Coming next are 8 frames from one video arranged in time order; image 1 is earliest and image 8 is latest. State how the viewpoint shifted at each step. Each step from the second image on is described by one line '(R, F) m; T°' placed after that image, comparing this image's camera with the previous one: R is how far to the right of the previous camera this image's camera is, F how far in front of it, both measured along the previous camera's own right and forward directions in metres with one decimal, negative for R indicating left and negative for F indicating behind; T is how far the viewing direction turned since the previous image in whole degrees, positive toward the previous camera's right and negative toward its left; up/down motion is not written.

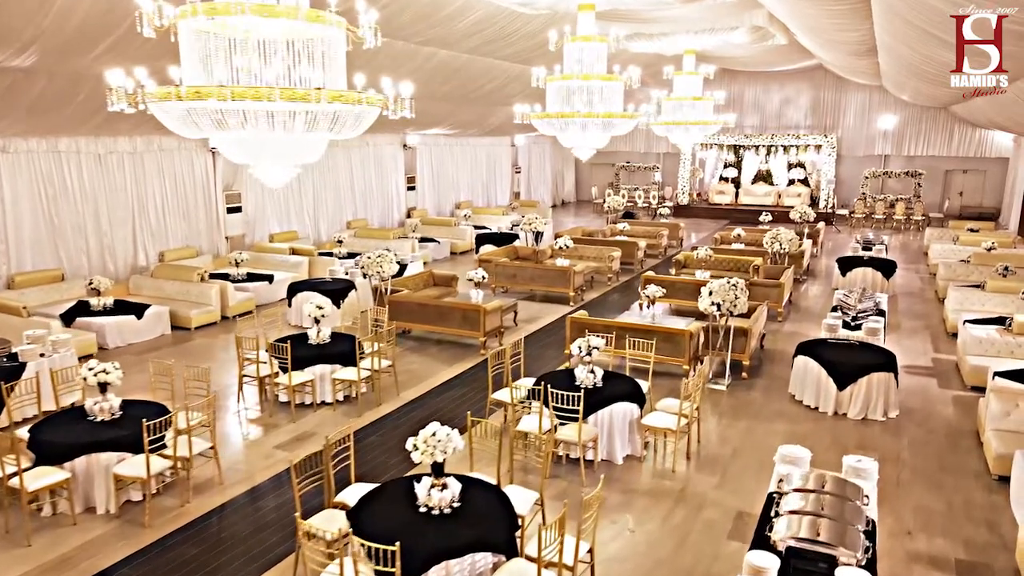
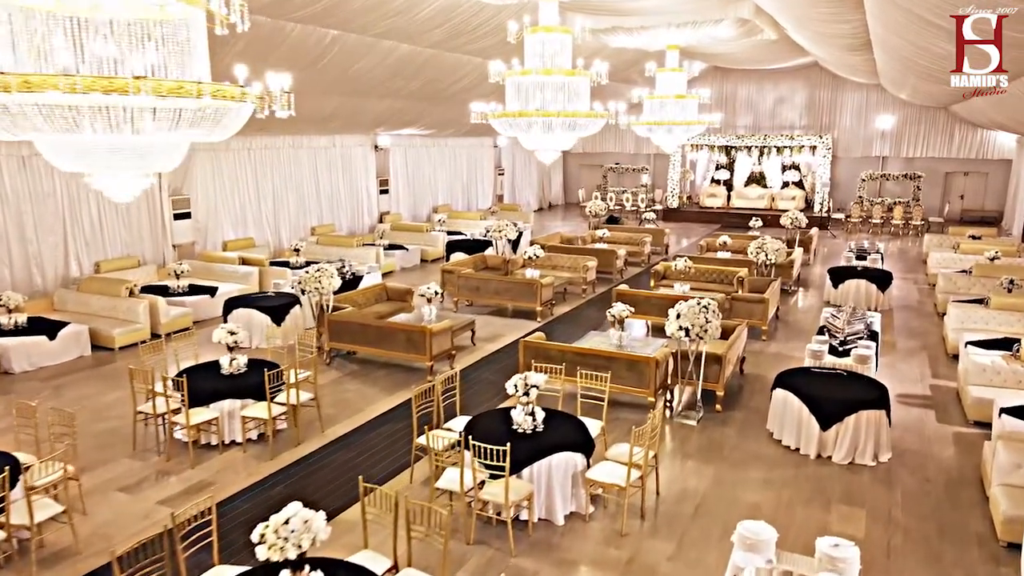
(+0.6, +1.0) m; 0°
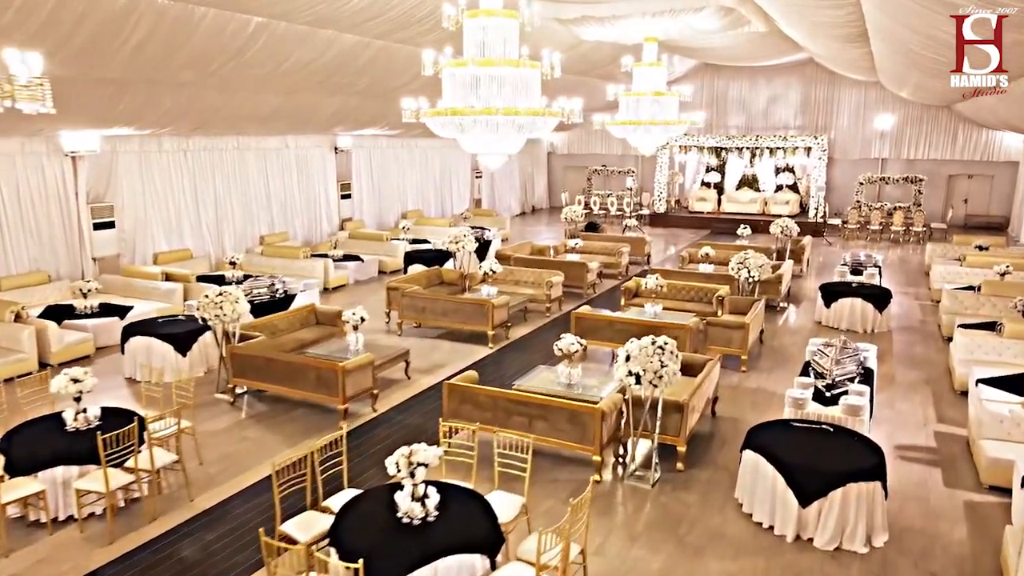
(+0.7, +1.3) m; 0°
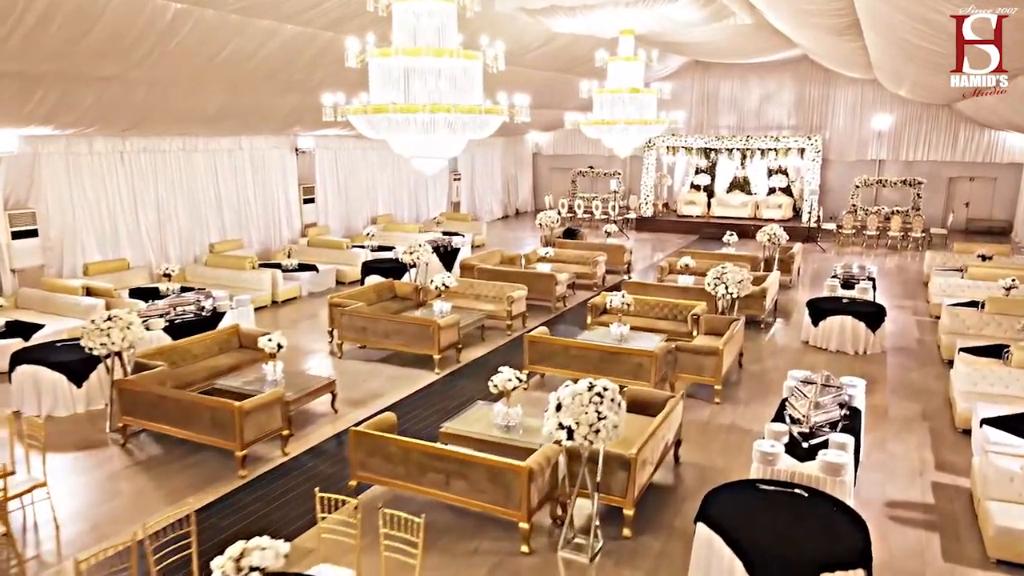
(+0.6, +1.0) m; 0°
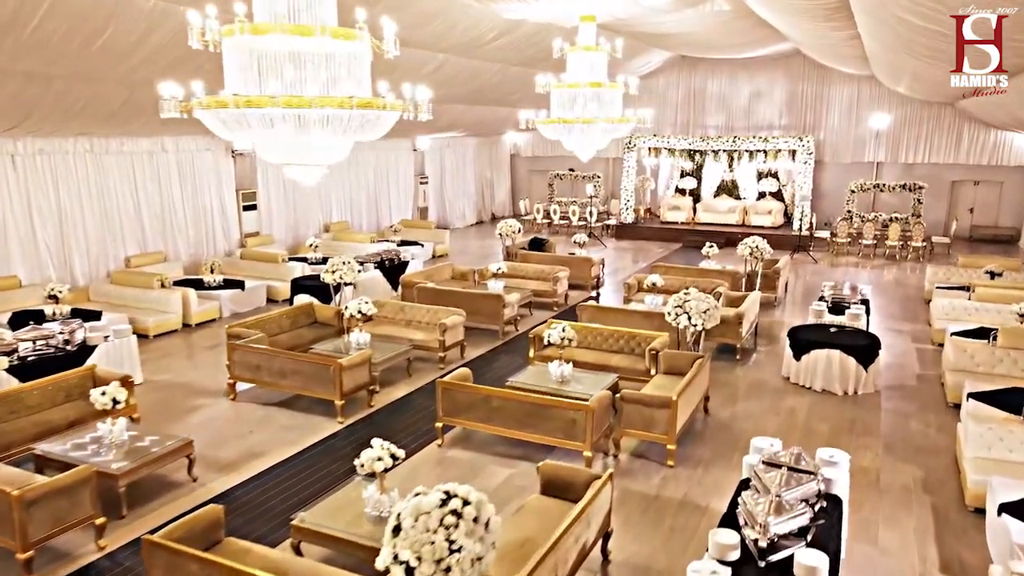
(+0.8, +1.5) m; 0°
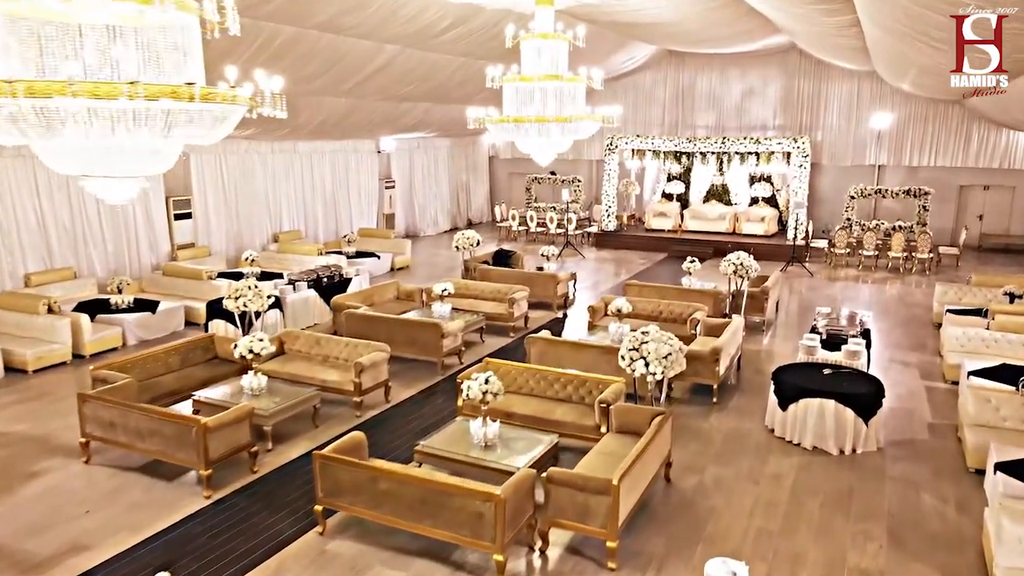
(+0.7, +1.5) m; 0°
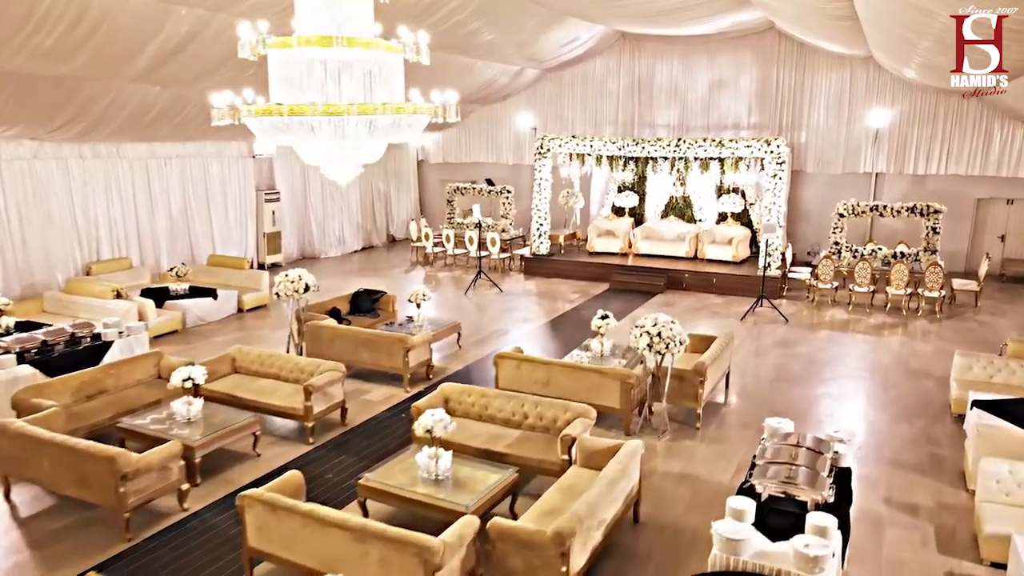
(+1.9, +3.7) m; 0°
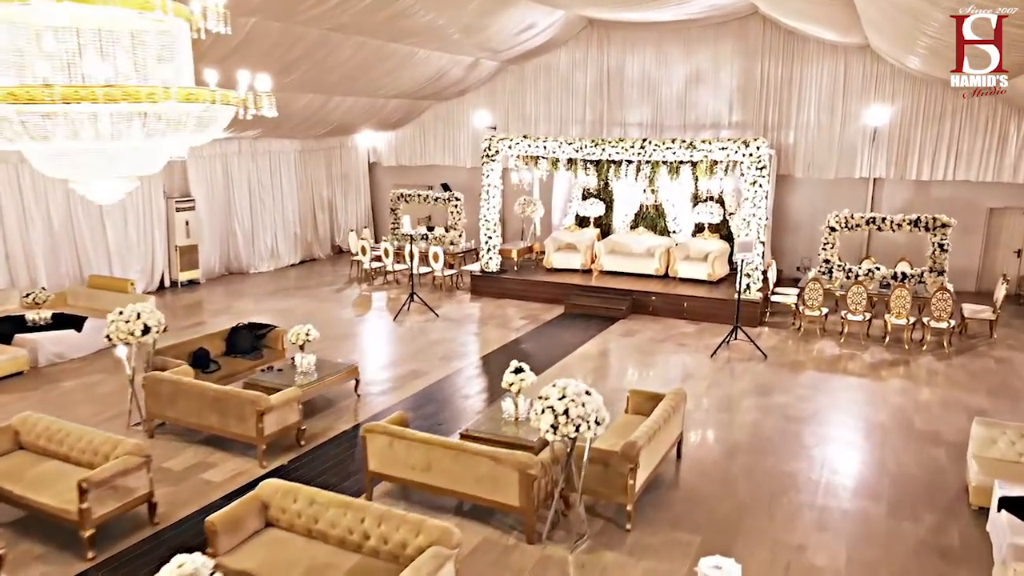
(+1.0, +1.9) m; 0°
